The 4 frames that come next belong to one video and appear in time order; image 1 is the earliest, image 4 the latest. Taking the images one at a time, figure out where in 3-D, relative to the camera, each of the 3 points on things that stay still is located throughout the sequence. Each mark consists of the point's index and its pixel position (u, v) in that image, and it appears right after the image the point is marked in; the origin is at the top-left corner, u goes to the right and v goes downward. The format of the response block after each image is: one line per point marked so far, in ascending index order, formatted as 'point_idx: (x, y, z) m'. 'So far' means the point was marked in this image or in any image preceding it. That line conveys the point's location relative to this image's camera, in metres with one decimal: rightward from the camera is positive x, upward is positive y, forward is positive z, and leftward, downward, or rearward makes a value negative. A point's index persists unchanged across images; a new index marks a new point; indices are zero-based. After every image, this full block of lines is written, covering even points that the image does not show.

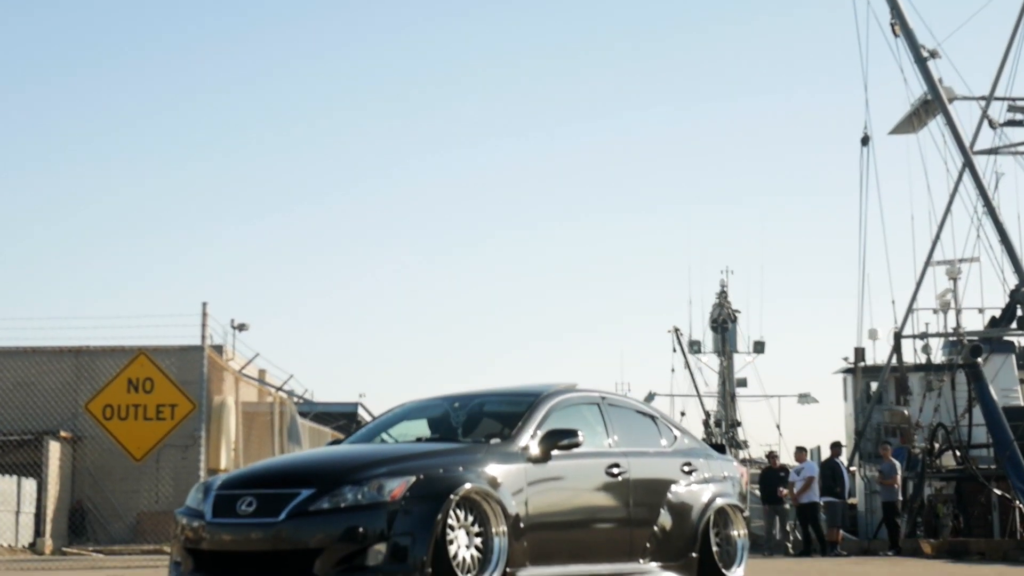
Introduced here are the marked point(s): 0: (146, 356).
0: (-4.0, -0.7, +15.6) m
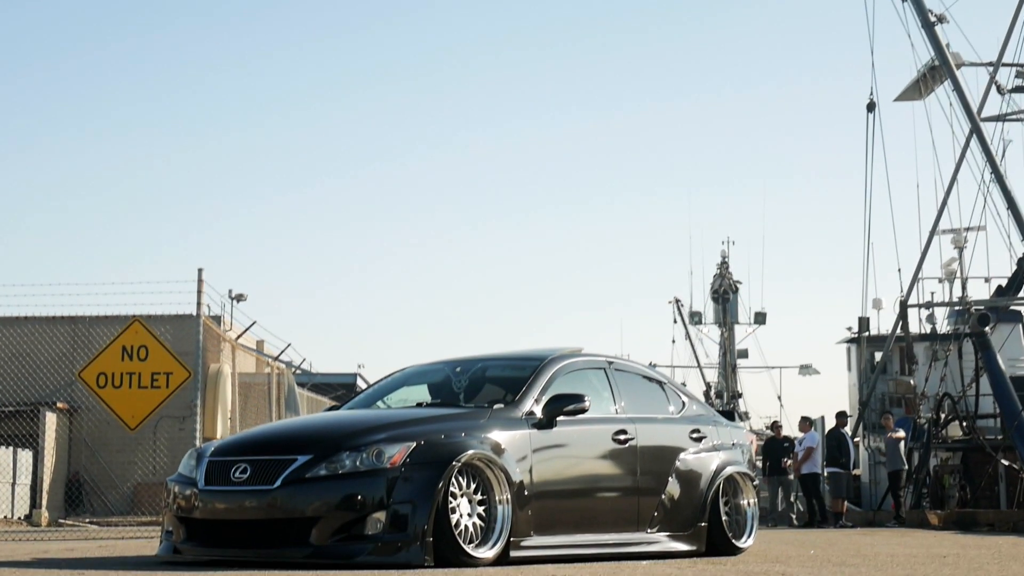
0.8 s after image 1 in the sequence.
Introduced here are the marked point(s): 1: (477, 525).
0: (-4.0, -0.4, +15.2) m
1: (-0.2, -1.3, +7.9) m
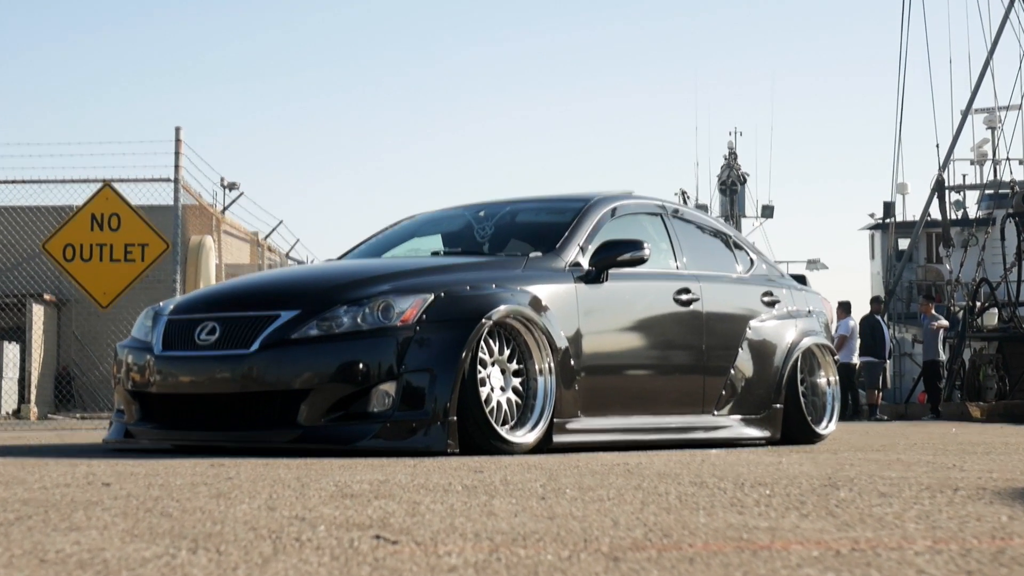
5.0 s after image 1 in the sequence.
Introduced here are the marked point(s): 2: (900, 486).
0: (-3.8, +1.0, +13.4) m
1: (0.0, -0.5, +6.2) m
2: (+1.0, -0.5, +3.5) m
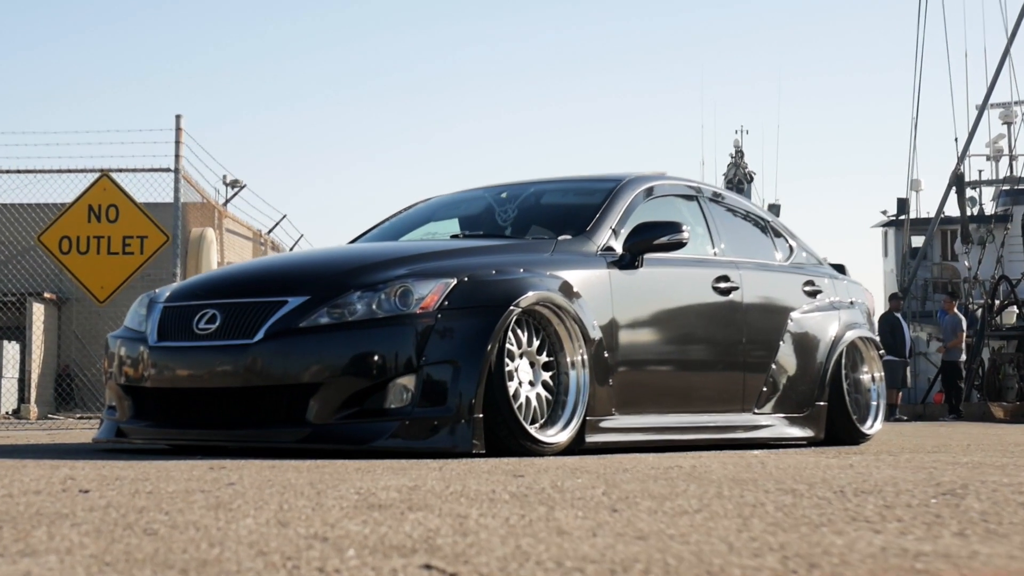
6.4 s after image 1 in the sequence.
0: (-3.7, +1.0, +12.9) m
1: (+0.1, -0.4, +5.7) m
2: (+1.1, -0.4, +2.9) m
